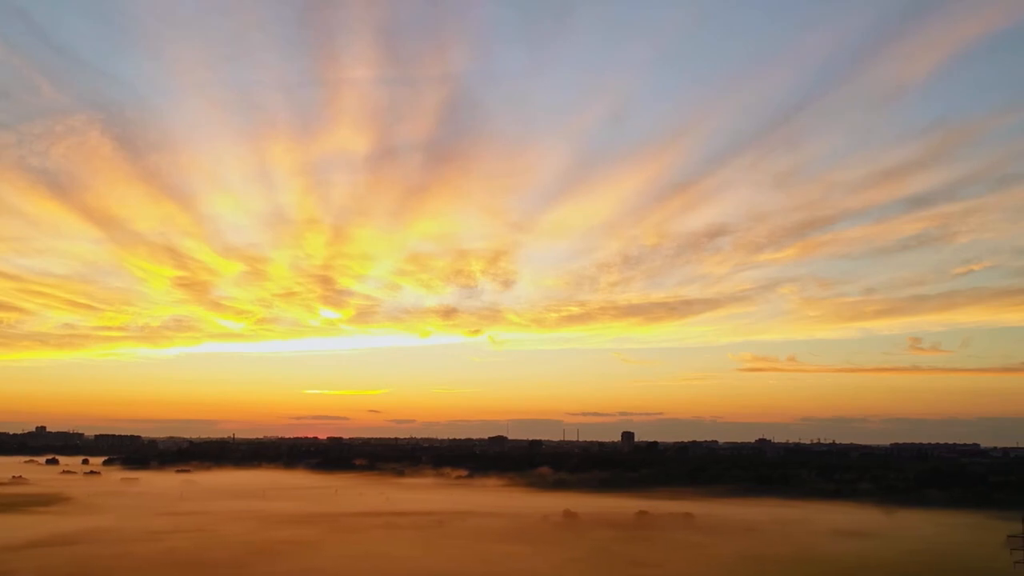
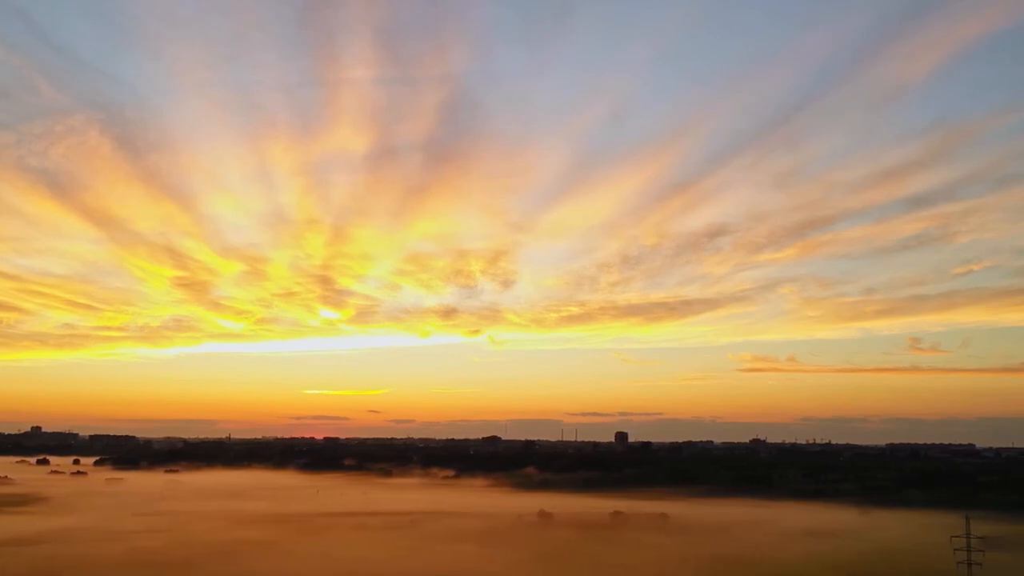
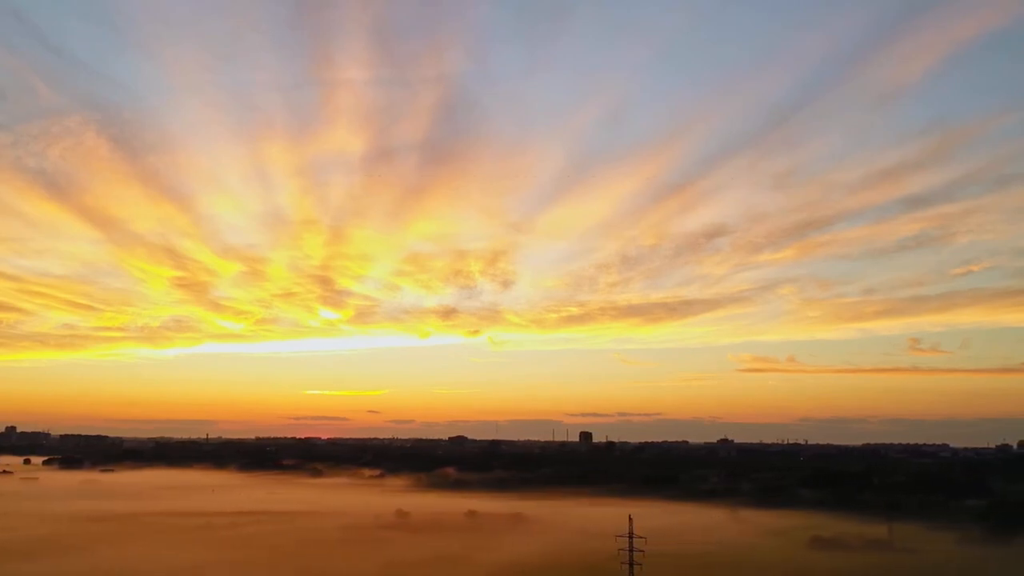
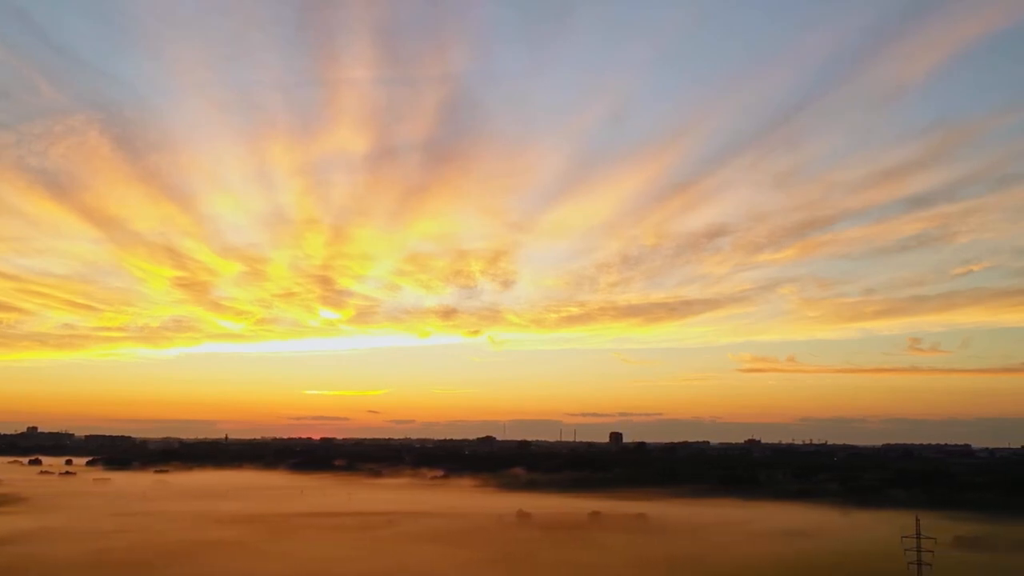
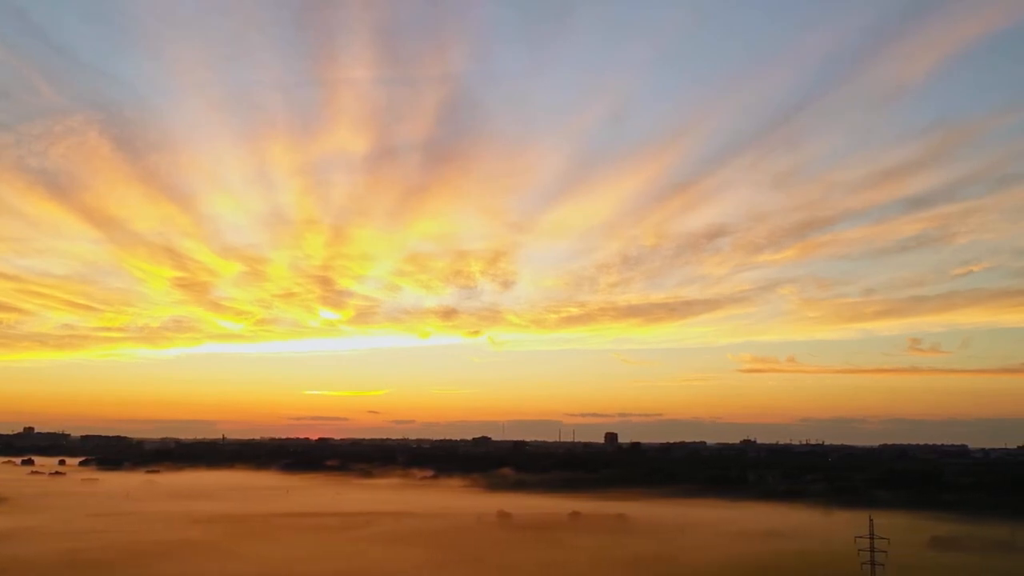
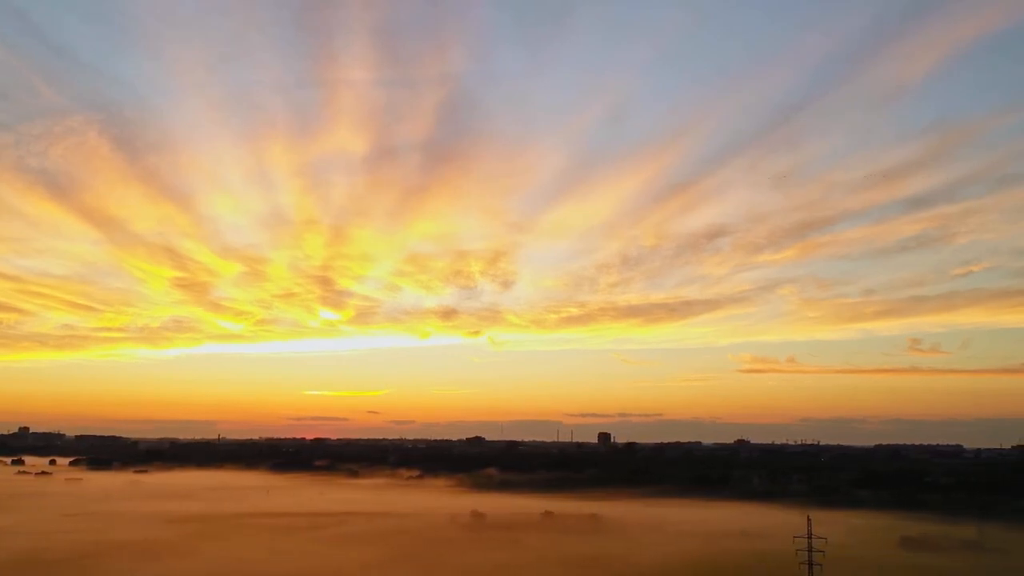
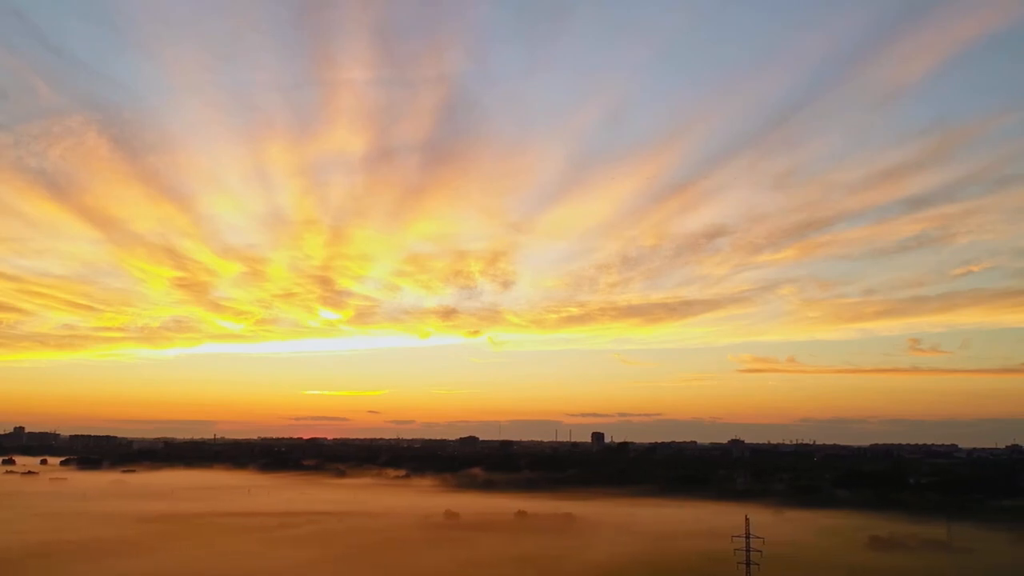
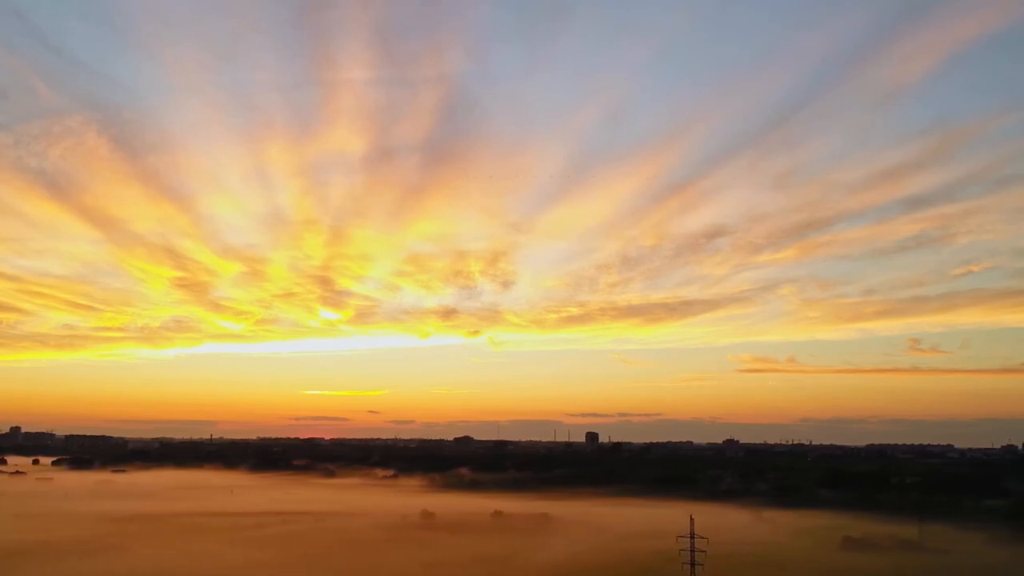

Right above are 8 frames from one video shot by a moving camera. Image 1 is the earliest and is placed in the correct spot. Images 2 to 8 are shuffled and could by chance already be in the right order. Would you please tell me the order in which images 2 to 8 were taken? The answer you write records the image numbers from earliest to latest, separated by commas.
2, 4, 5, 6, 7, 8, 3
